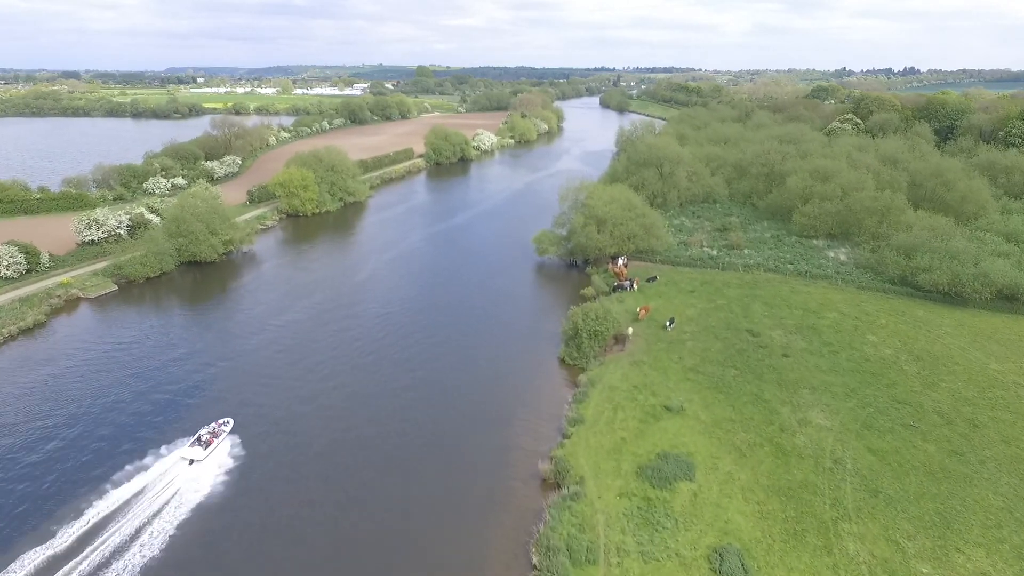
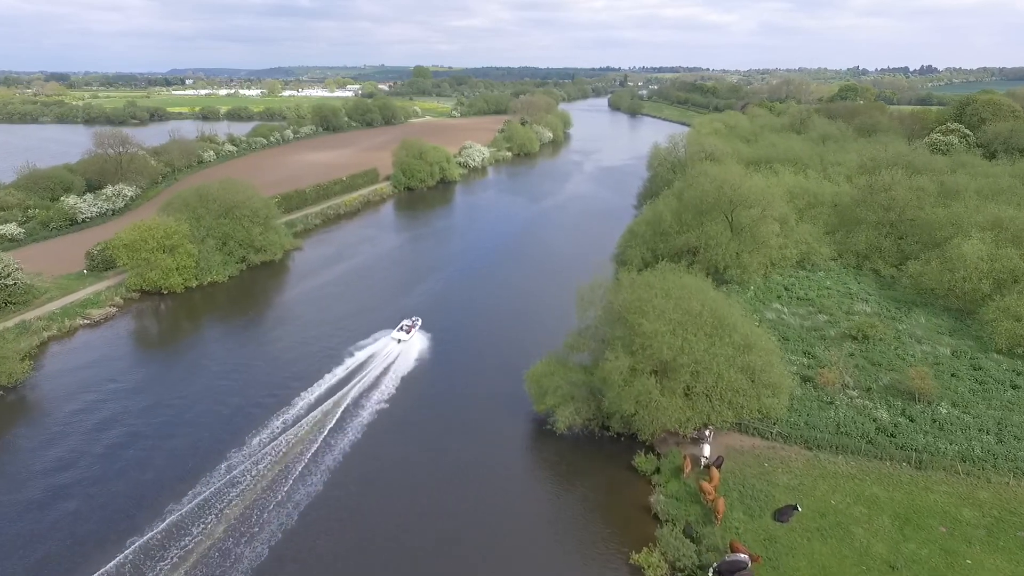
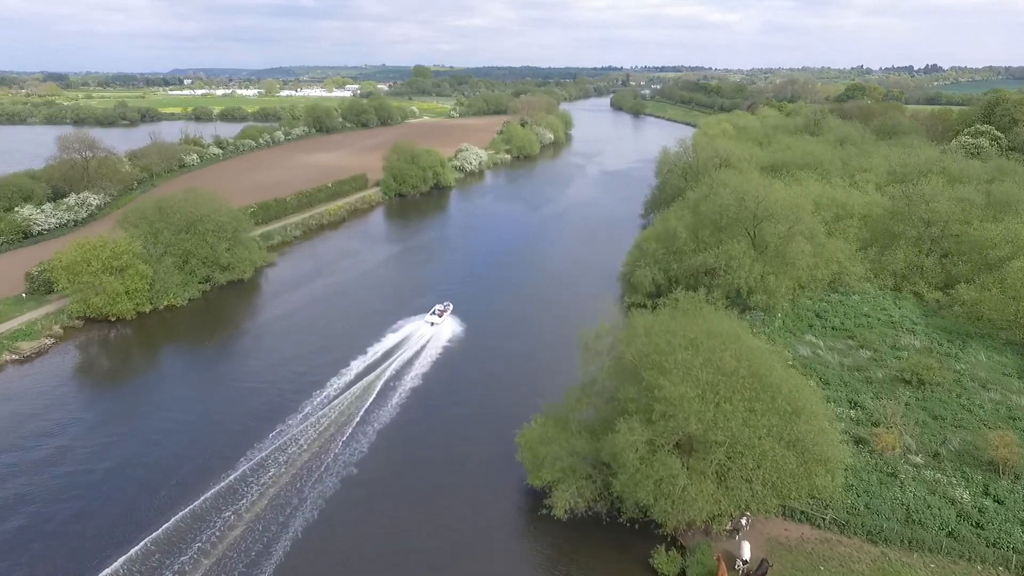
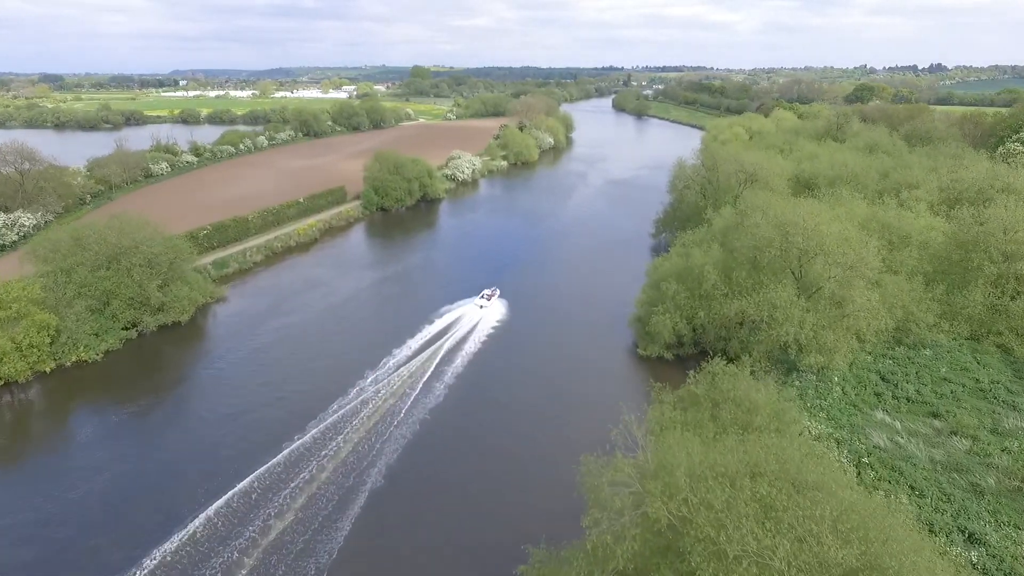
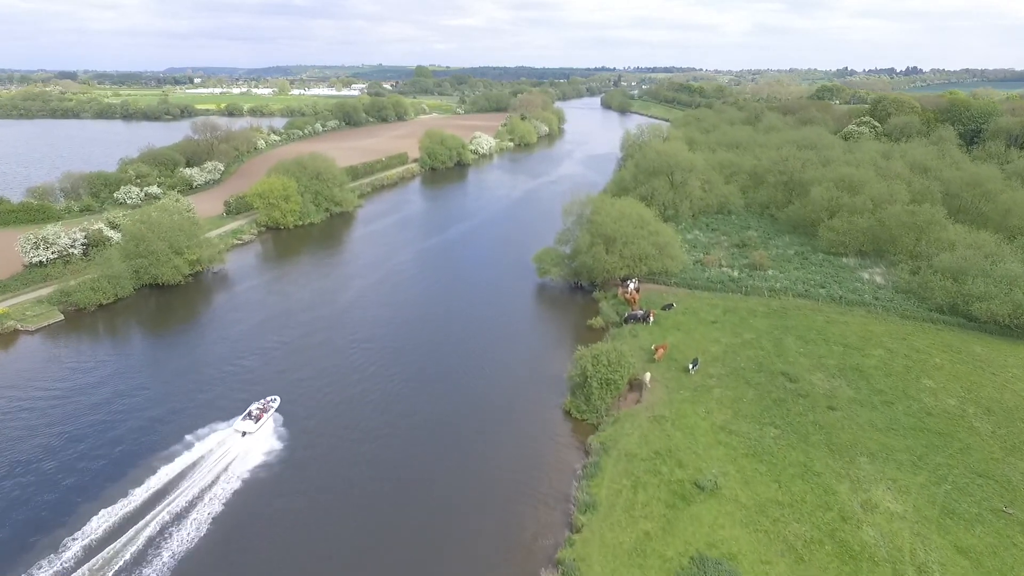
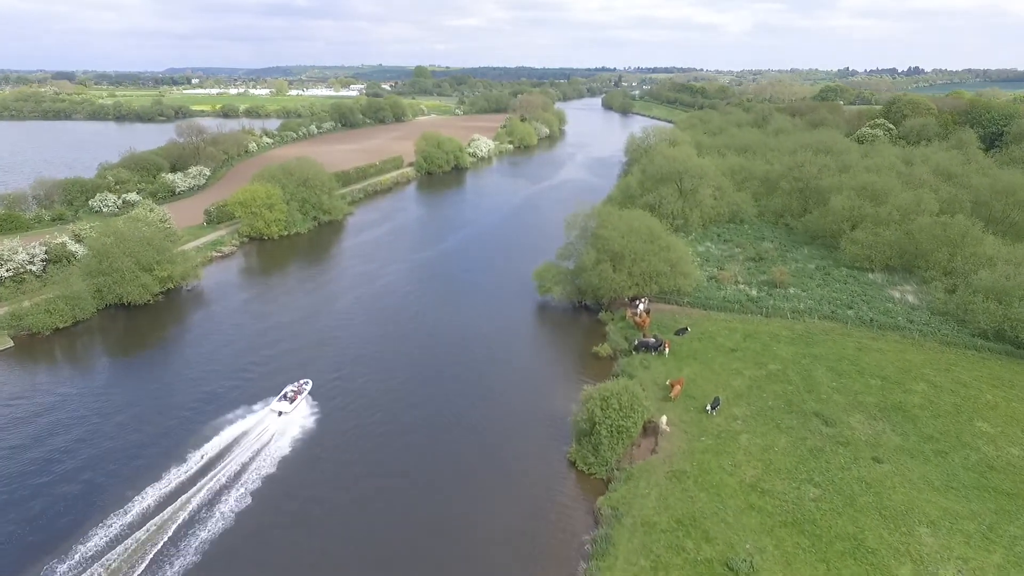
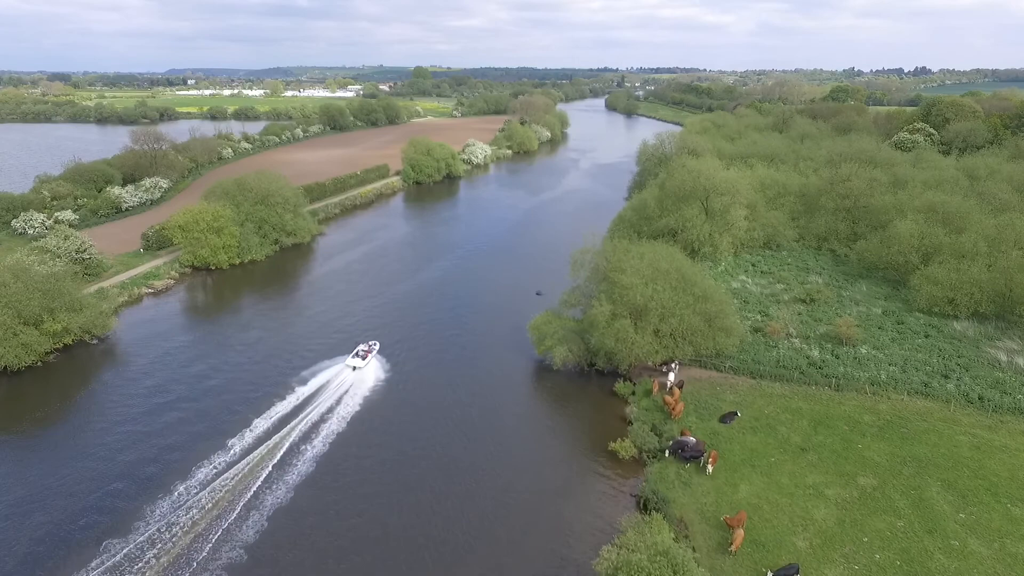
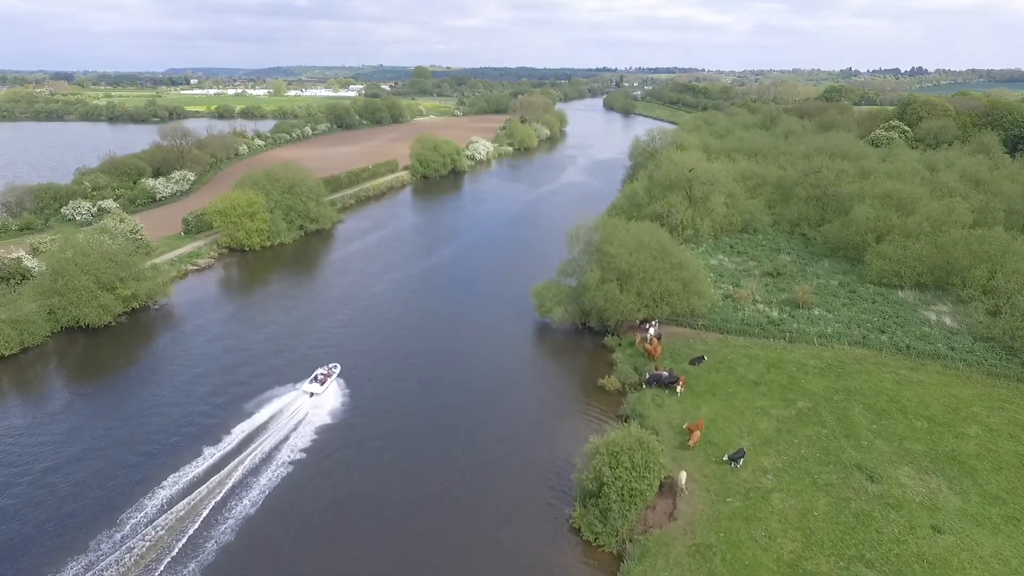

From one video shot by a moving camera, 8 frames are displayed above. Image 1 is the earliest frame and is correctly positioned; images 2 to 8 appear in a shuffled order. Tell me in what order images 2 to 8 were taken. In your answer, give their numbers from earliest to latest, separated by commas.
5, 6, 8, 7, 2, 3, 4
